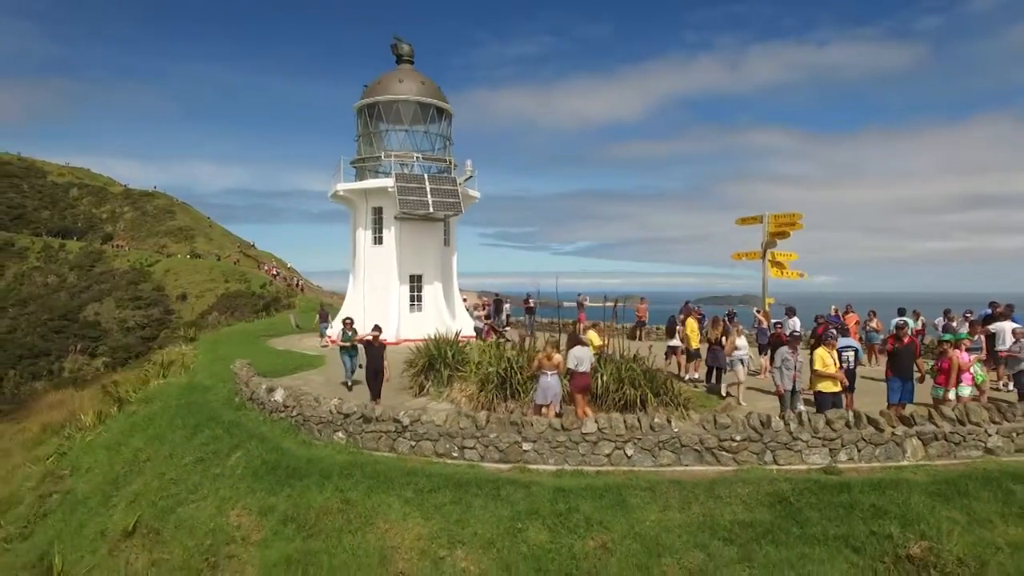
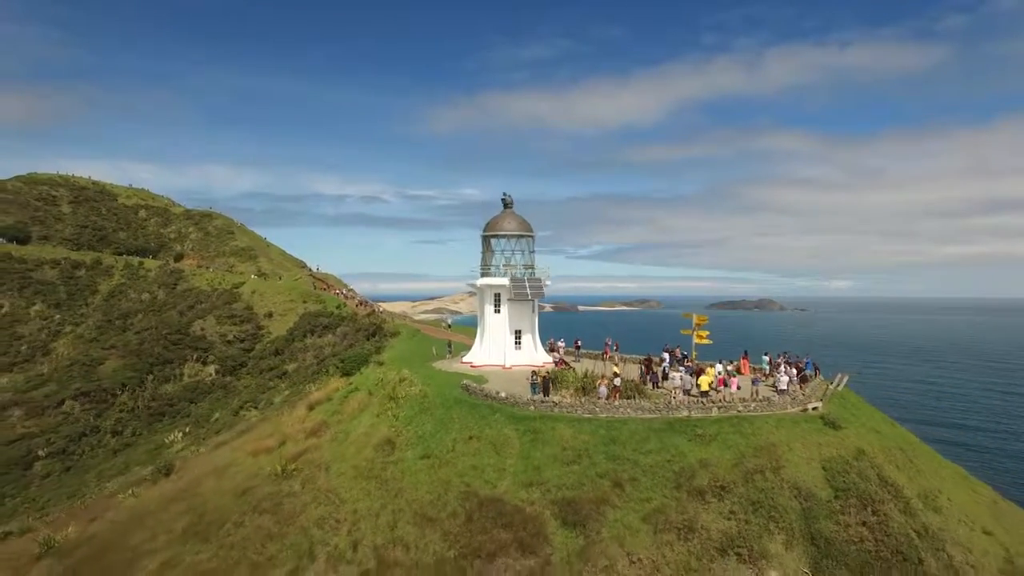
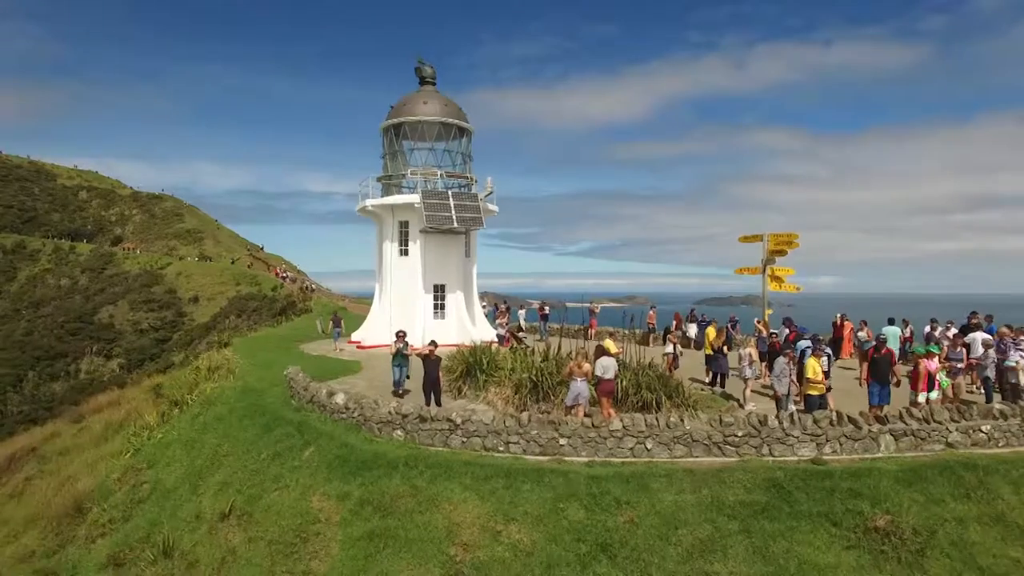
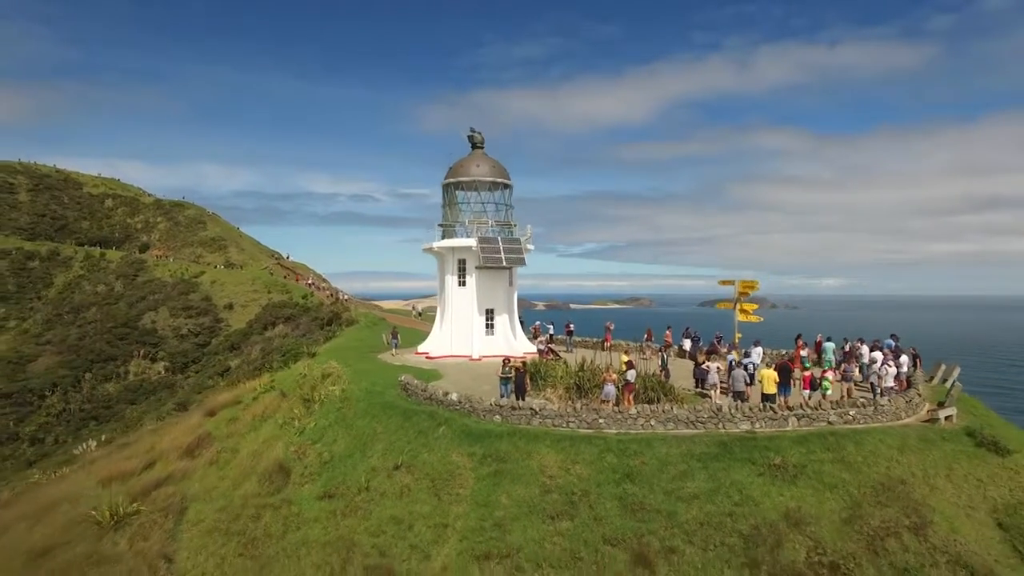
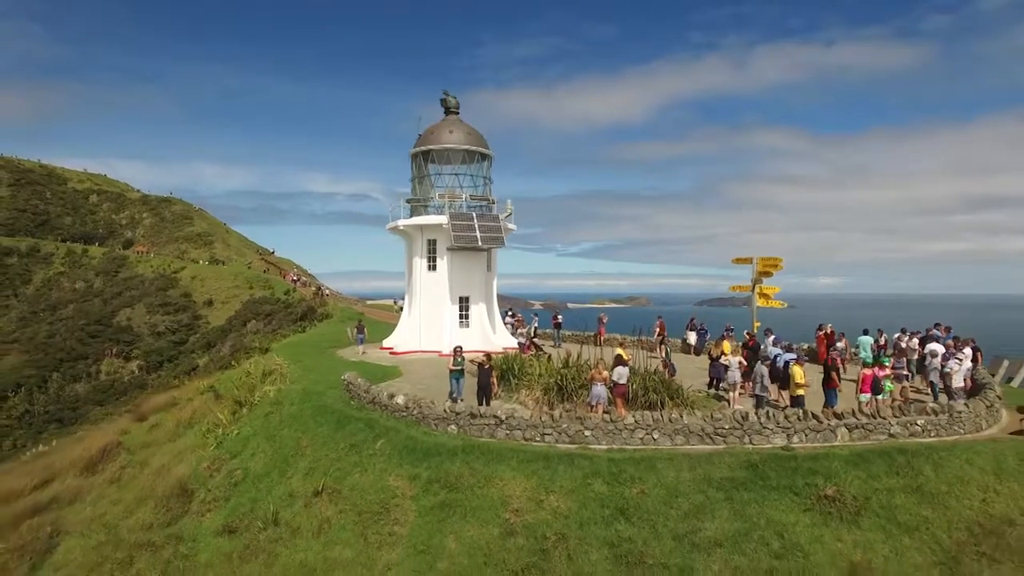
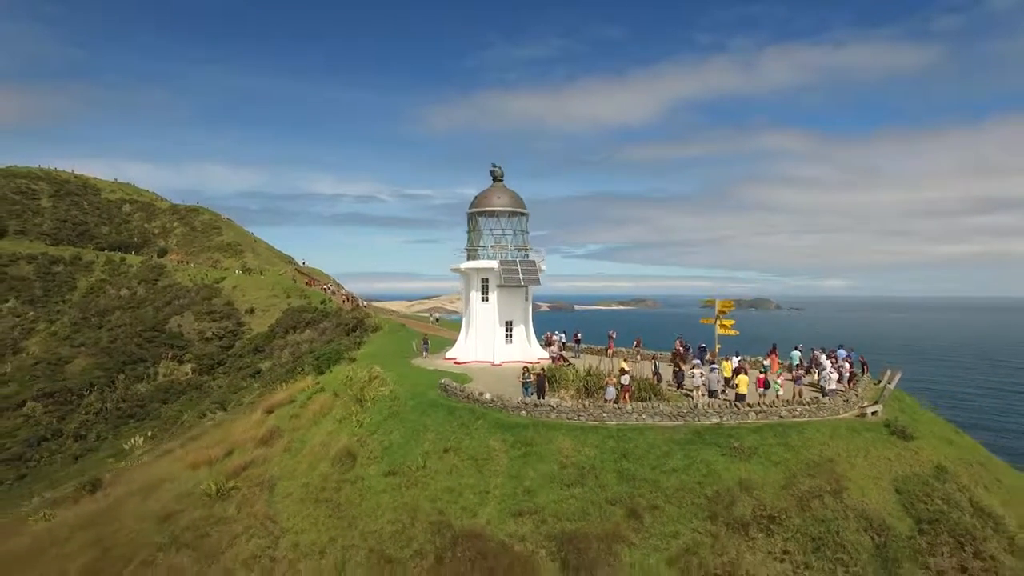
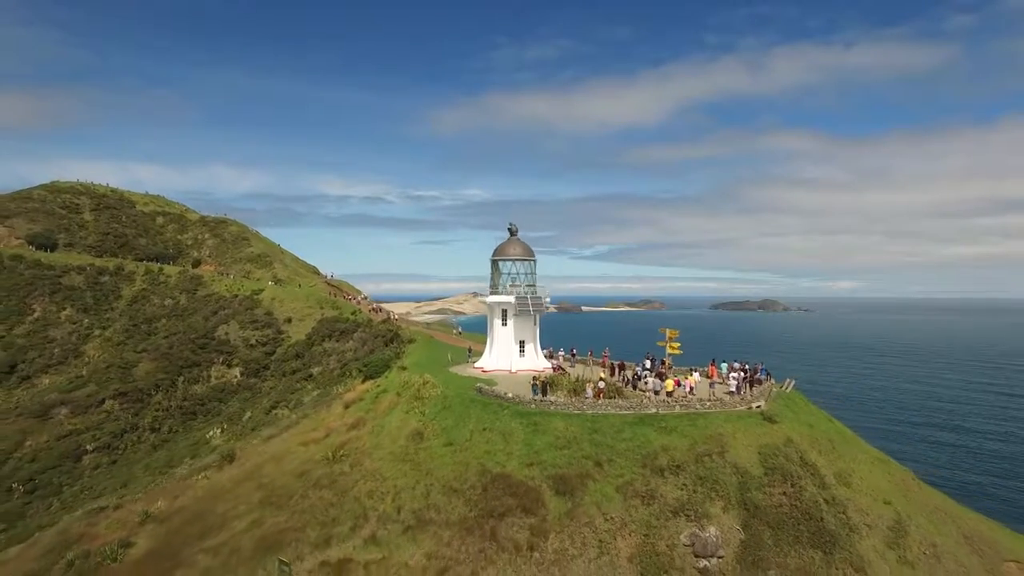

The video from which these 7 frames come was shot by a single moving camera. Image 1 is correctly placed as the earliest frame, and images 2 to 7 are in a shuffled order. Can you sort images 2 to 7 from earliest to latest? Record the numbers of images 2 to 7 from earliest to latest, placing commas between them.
3, 5, 4, 6, 2, 7
